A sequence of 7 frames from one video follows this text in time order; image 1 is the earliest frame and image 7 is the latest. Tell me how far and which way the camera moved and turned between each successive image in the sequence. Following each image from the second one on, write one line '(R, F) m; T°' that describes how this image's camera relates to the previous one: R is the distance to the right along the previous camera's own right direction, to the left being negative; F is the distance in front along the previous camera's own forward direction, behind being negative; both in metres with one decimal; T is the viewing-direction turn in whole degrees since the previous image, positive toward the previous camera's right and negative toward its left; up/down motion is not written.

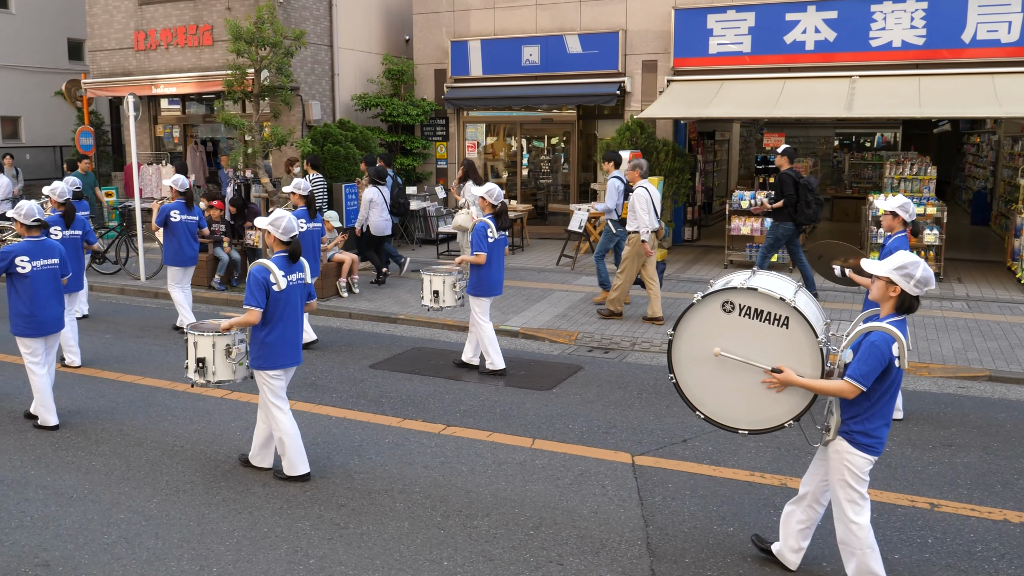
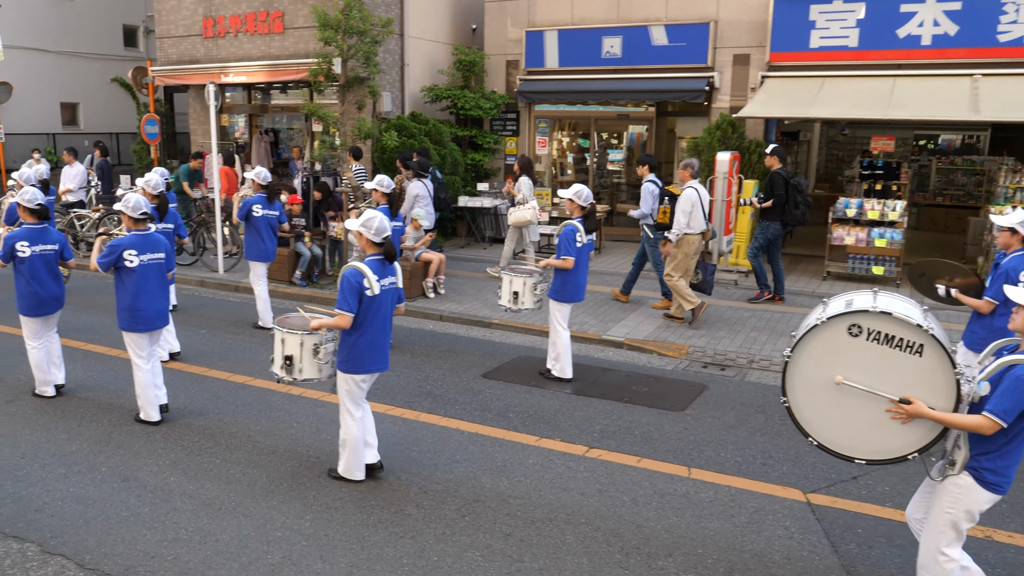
(-1.3, +0.3) m; -2°
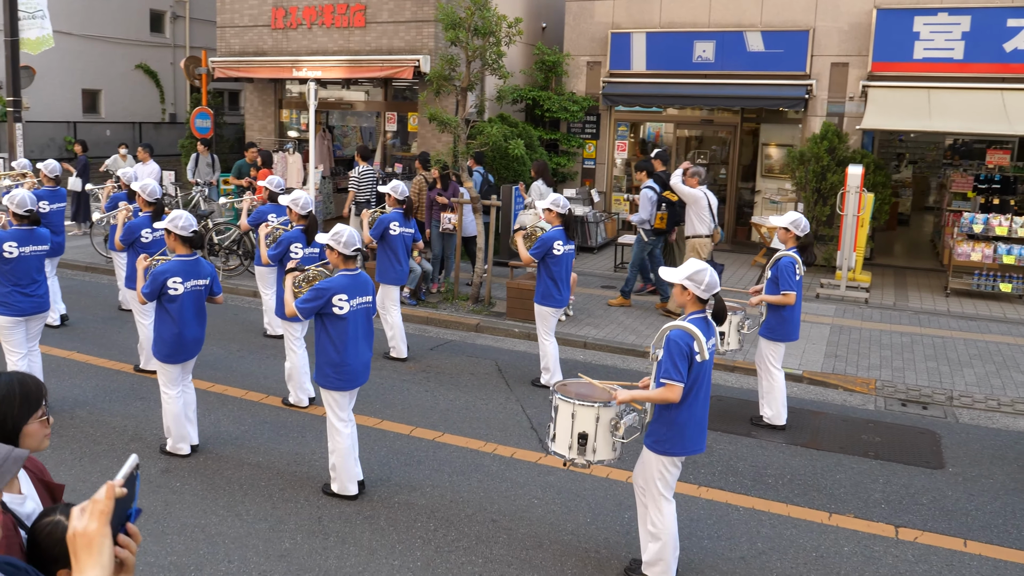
(-2.8, +1.1) m; +3°
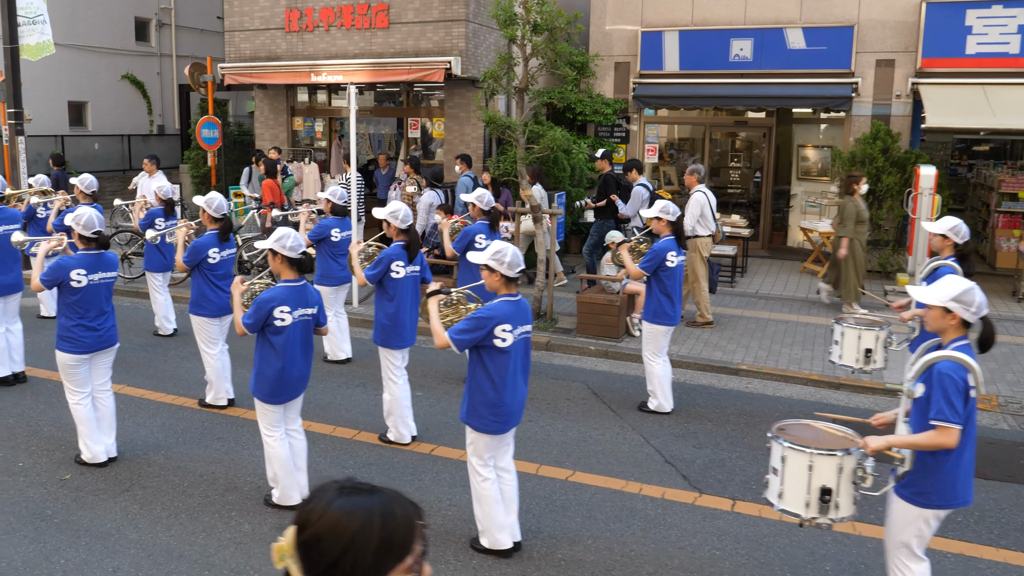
(-1.6, +0.7) m; +3°
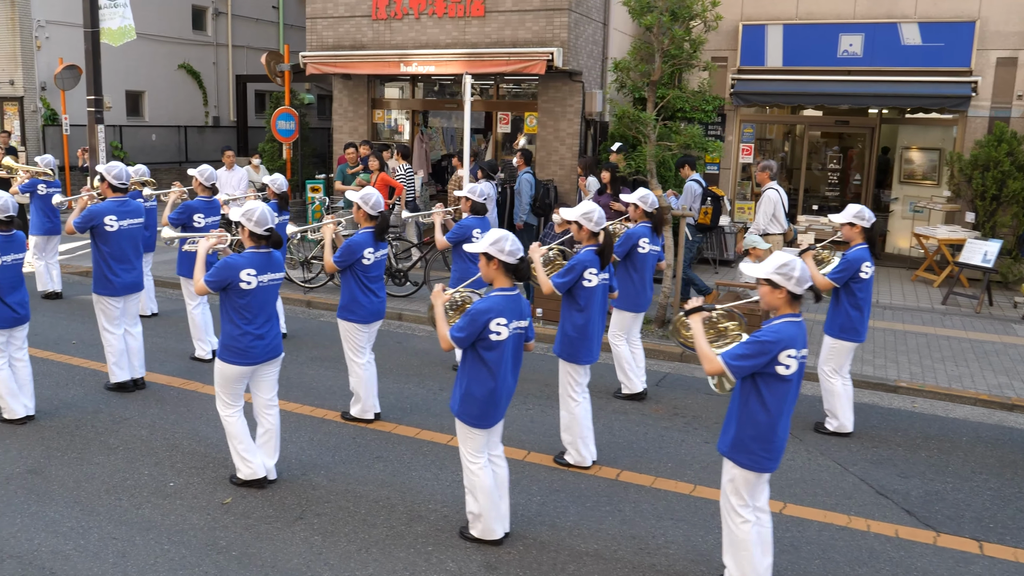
(-1.7, +0.5) m; -1°
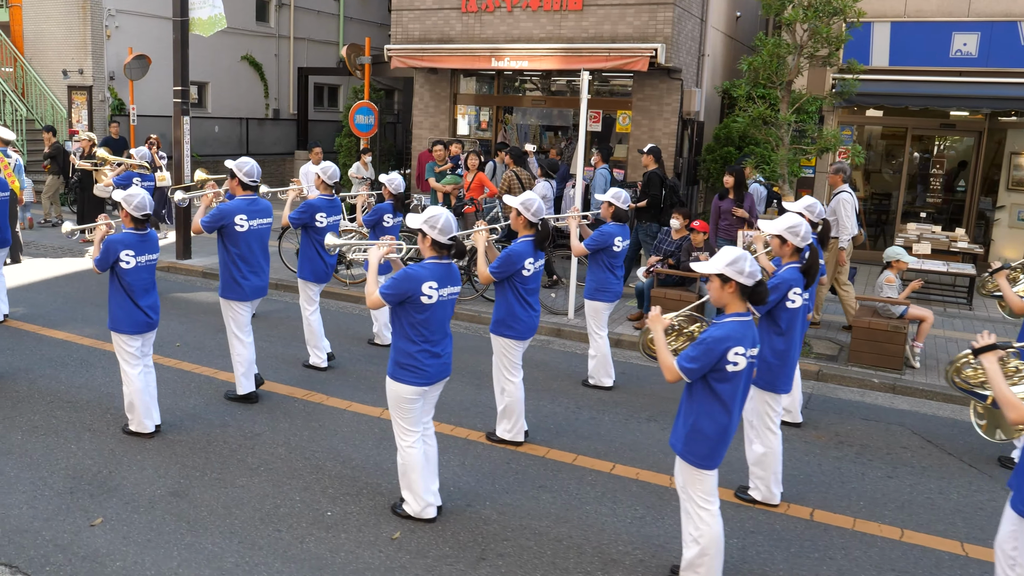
(-1.4, +0.5) m; -2°
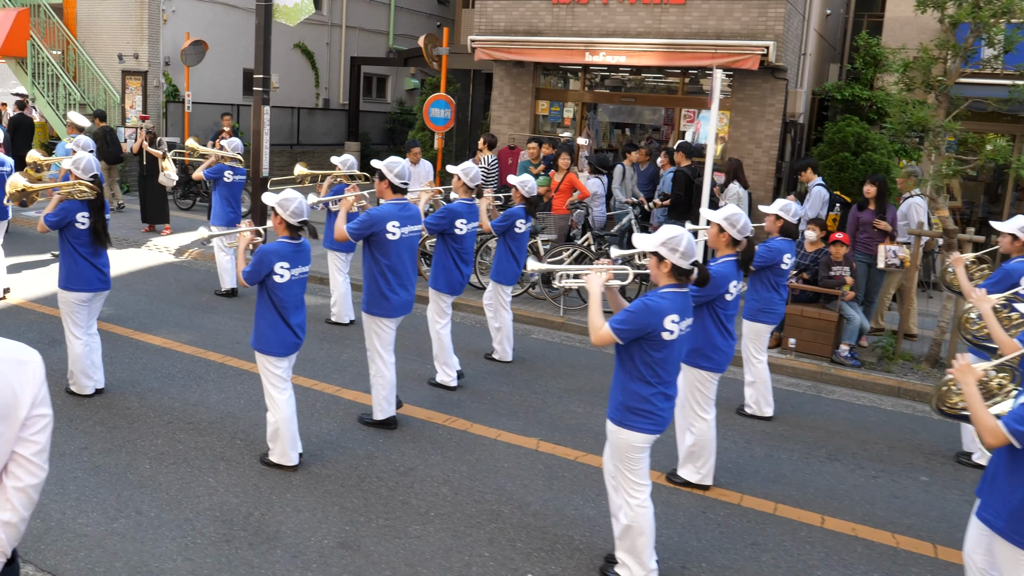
(-1.6, +0.7) m; -1°
